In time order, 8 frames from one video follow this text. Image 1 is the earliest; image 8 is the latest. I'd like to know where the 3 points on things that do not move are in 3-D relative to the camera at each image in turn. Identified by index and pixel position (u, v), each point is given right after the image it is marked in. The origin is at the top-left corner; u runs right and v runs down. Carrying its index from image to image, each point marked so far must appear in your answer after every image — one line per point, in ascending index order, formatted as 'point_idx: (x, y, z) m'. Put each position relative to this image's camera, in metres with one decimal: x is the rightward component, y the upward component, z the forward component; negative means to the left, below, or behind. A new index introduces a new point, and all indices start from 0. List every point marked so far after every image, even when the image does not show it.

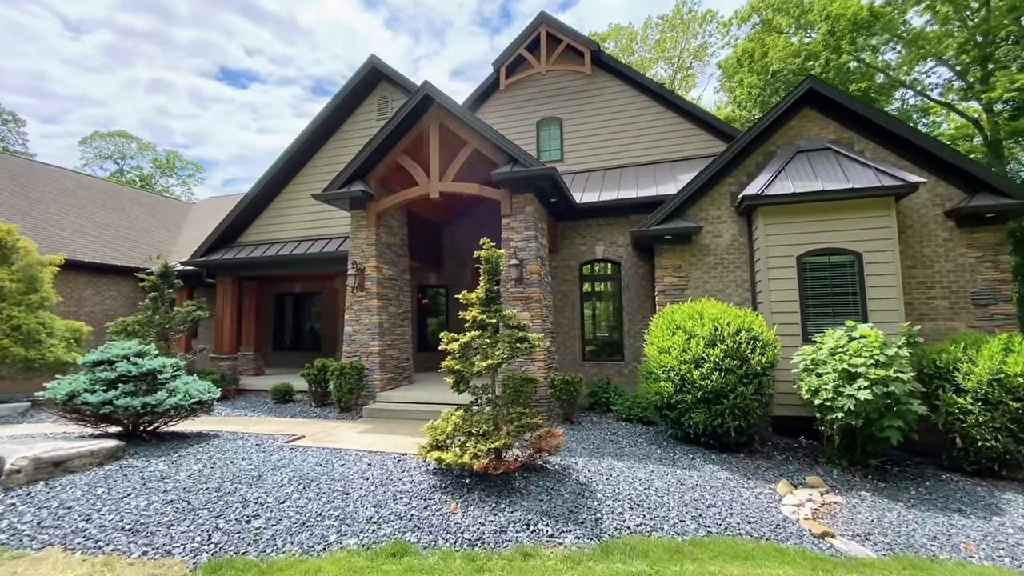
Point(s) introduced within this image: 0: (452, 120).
0: (-1.2, +3.3, +9.1) m
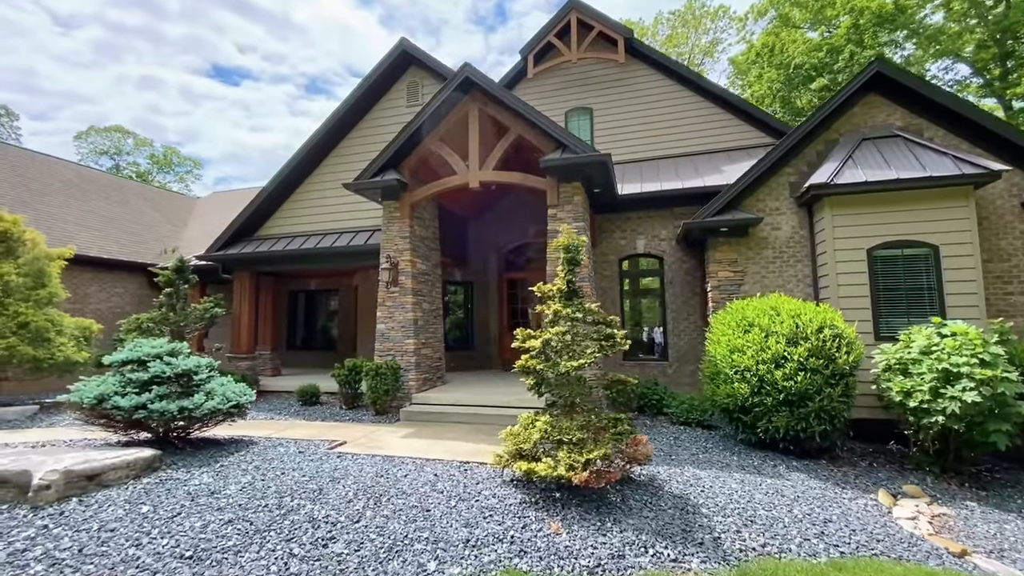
0: (-0.3, +3.4, +8.6) m
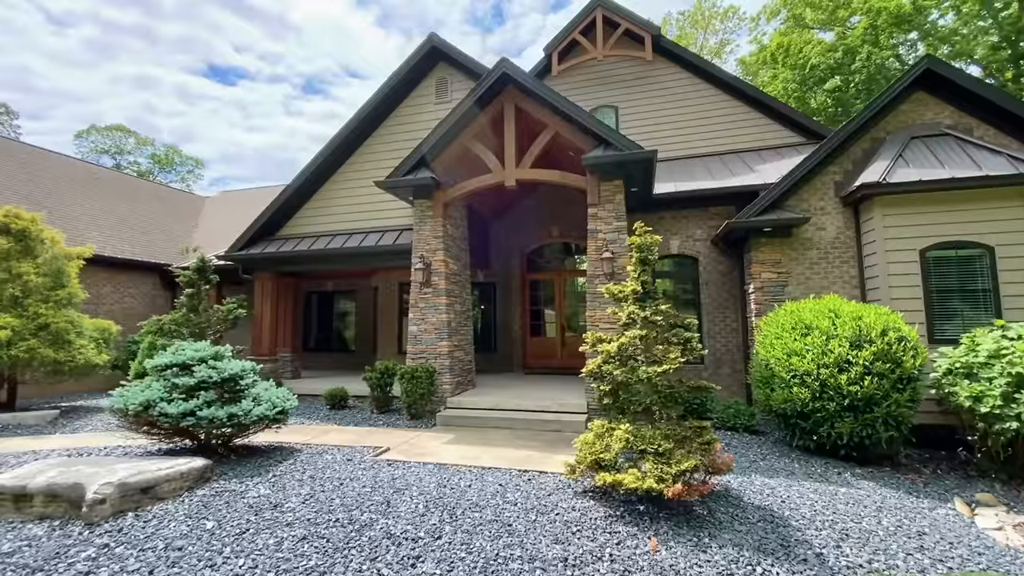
0: (+0.3, +3.4, +8.4) m
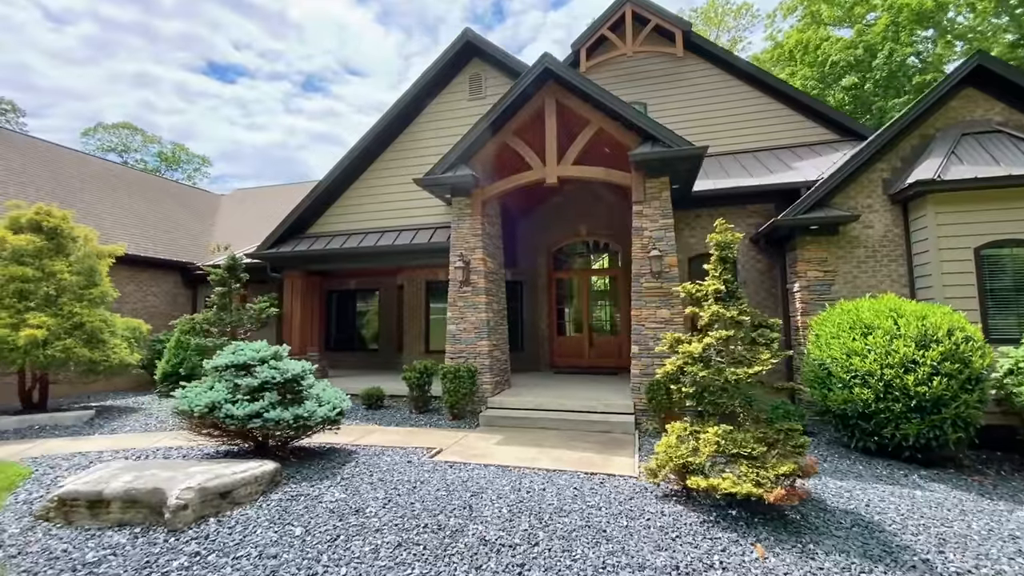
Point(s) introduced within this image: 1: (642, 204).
0: (+1.1, +3.4, +8.2) m
1: (+2.2, +1.4, +7.9) m
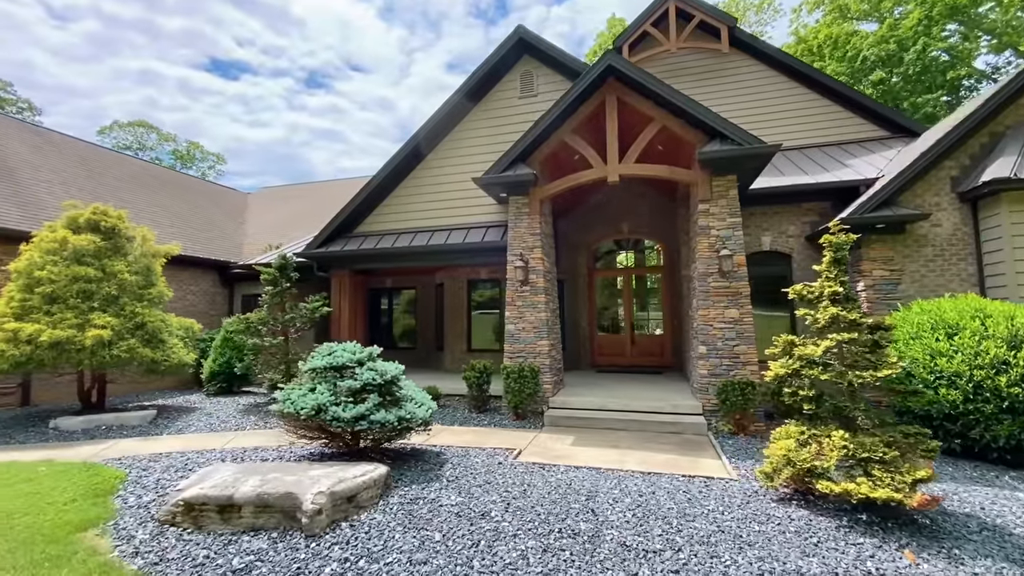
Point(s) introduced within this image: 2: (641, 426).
0: (+2.2, +3.4, +8.2) m
1: (+3.3, +1.4, +7.8) m
2: (+2.0, -2.2, +7.4) m
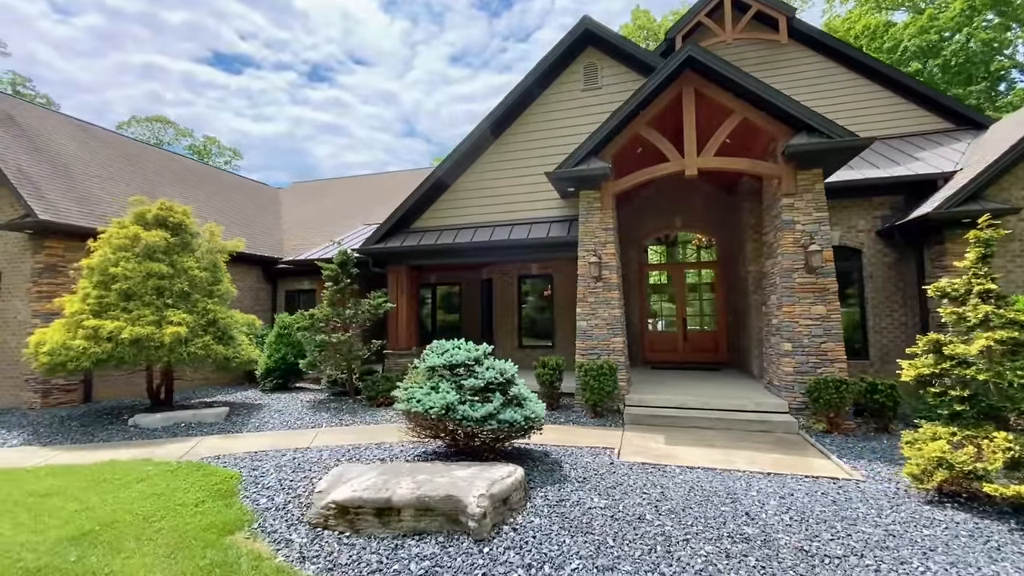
0: (+3.5, +3.5, +8.0) m
1: (+4.6, +1.5, +7.7) m
2: (+3.4, -2.1, +7.3) m
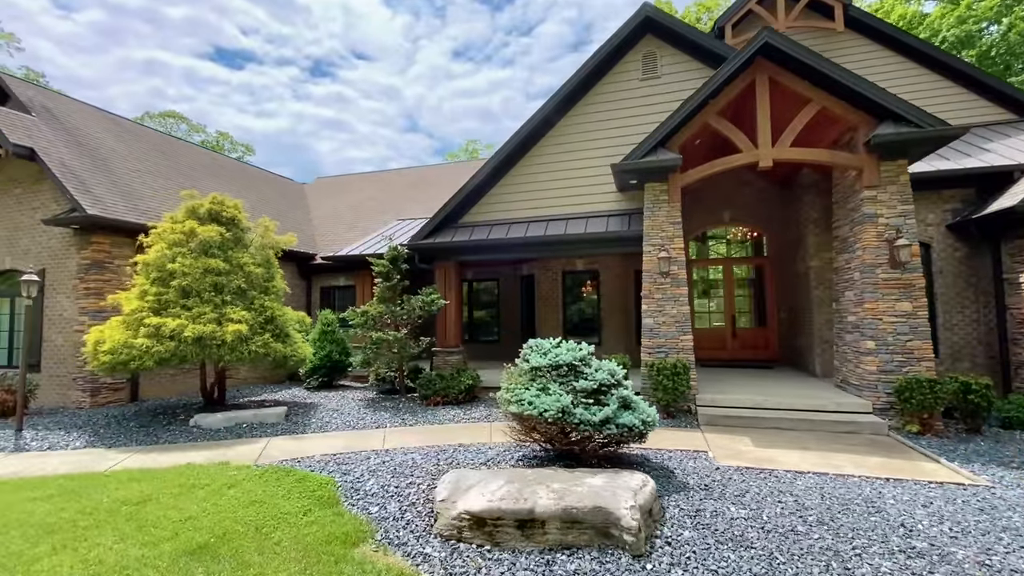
0: (+4.6, +3.5, +7.7) m
1: (+5.8, +1.6, +7.4) m
2: (+4.5, -2.1, +7.0) m
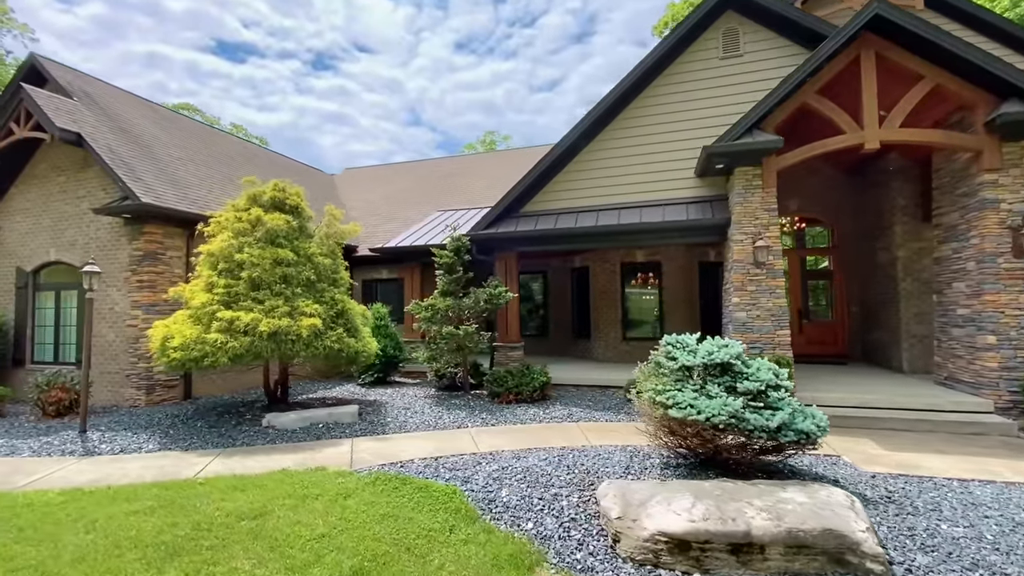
0: (+6.0, +3.7, +7.2) m
1: (+7.1, +1.7, +6.9) m
2: (+5.9, -1.9, +6.5) m
